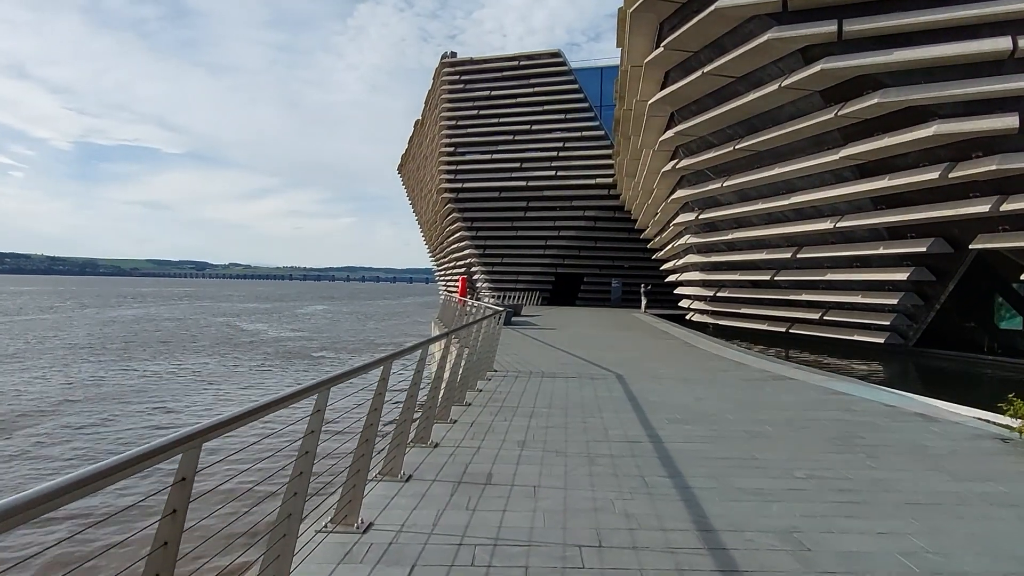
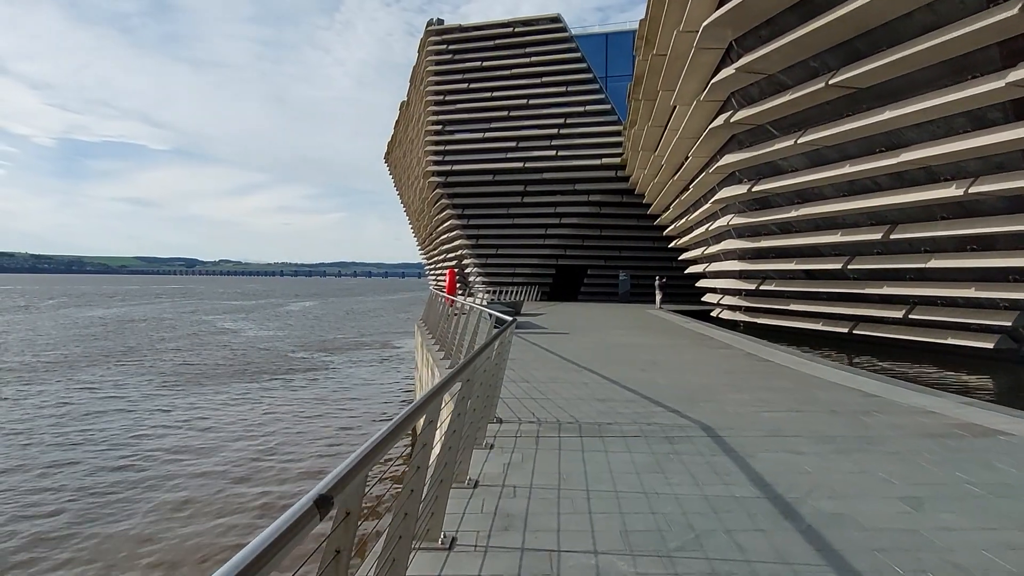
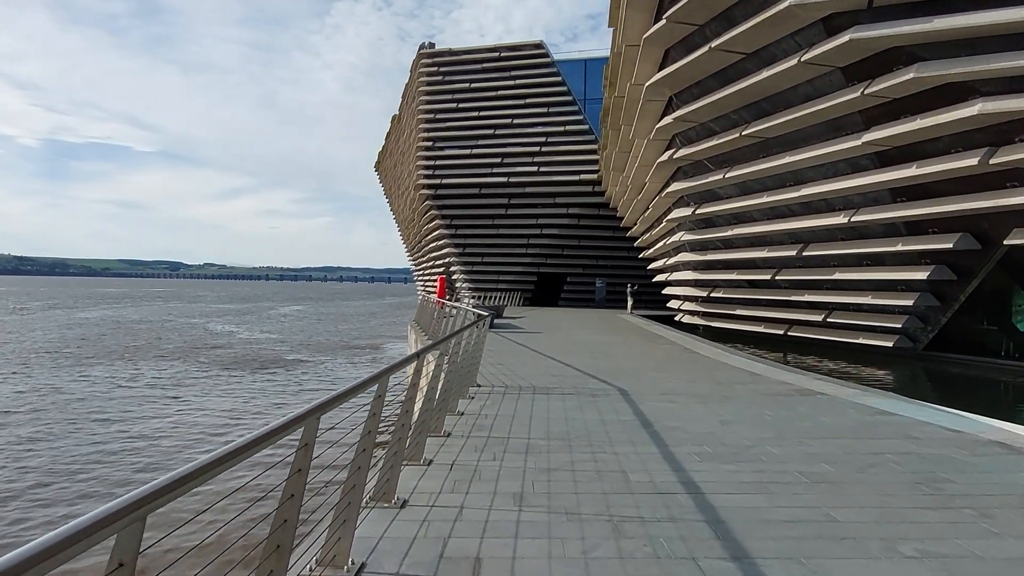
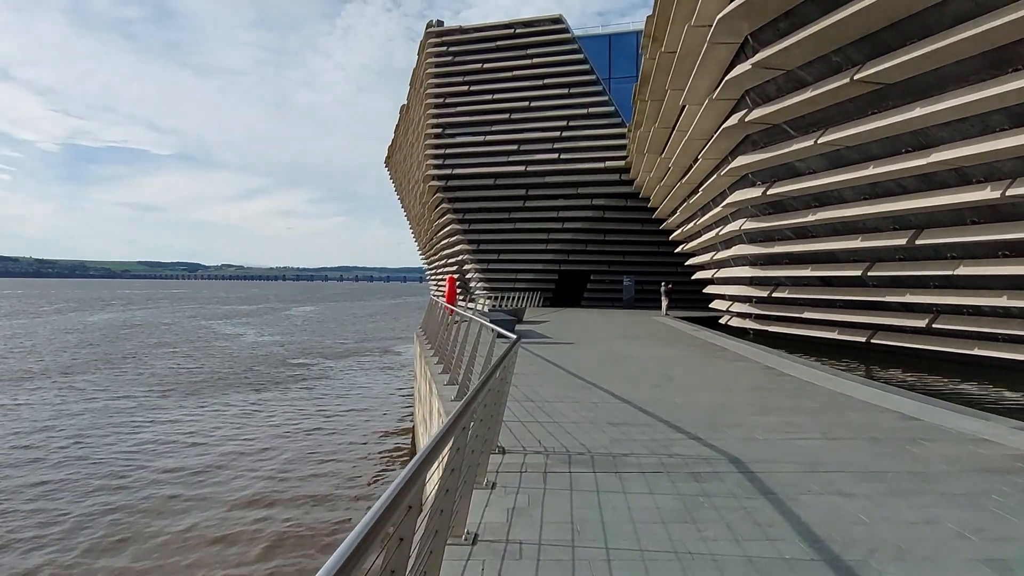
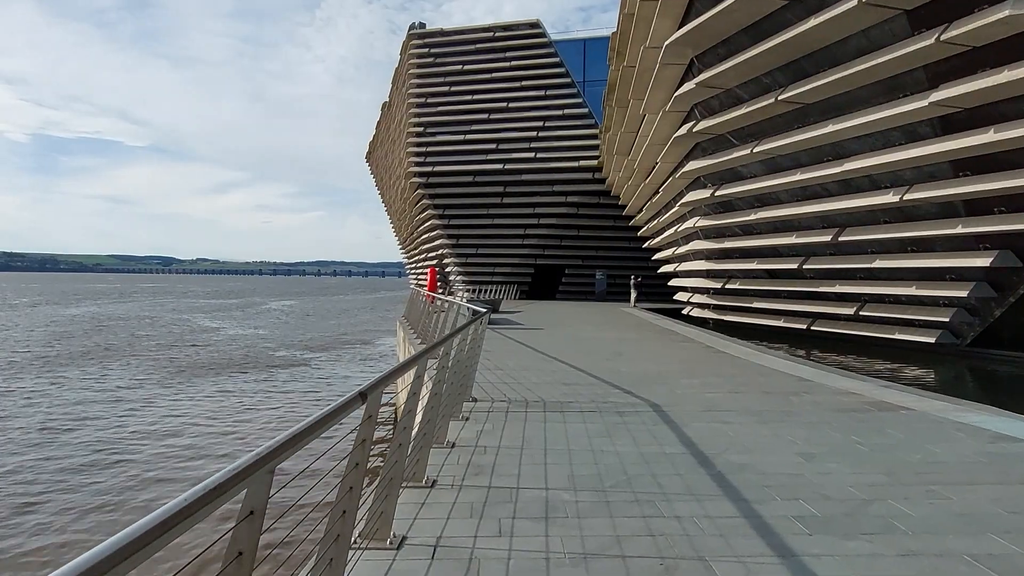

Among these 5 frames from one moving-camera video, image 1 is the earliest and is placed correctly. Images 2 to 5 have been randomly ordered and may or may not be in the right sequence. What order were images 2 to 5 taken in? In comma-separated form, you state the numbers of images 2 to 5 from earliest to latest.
3, 5, 2, 4
